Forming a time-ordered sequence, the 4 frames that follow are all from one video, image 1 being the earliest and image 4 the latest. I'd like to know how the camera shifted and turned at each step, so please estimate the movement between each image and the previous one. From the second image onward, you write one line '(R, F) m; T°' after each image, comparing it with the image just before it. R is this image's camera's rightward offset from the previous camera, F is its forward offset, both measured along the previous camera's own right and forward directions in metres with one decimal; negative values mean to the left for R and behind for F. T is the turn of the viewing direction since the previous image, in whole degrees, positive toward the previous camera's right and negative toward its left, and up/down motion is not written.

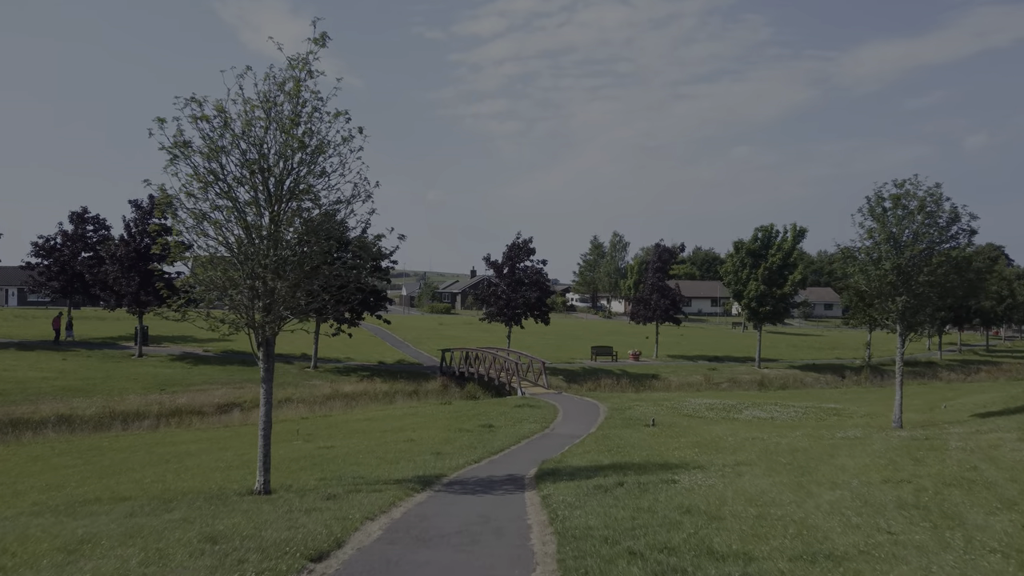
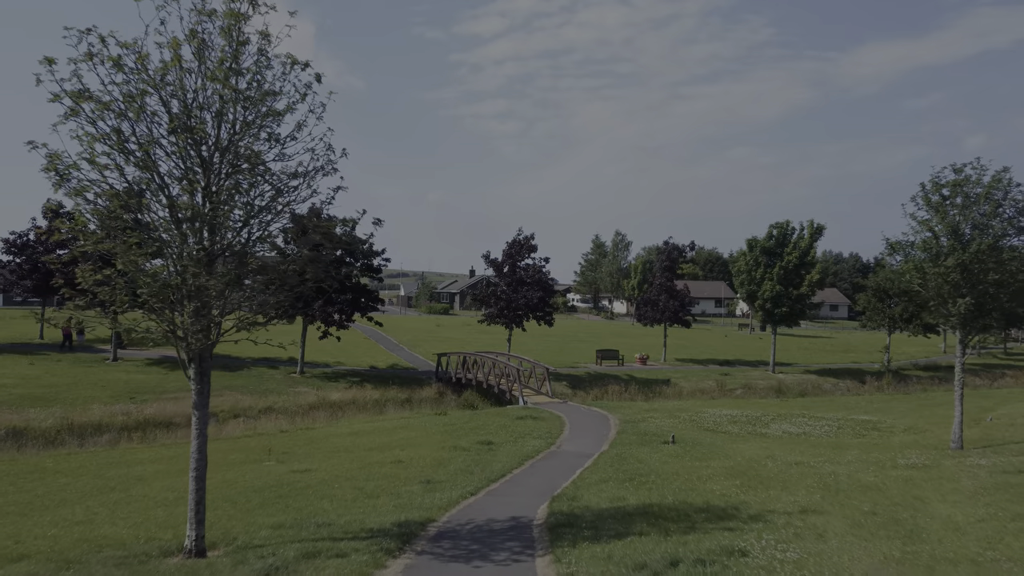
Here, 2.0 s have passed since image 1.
(-0.1, +2.4) m; 0°
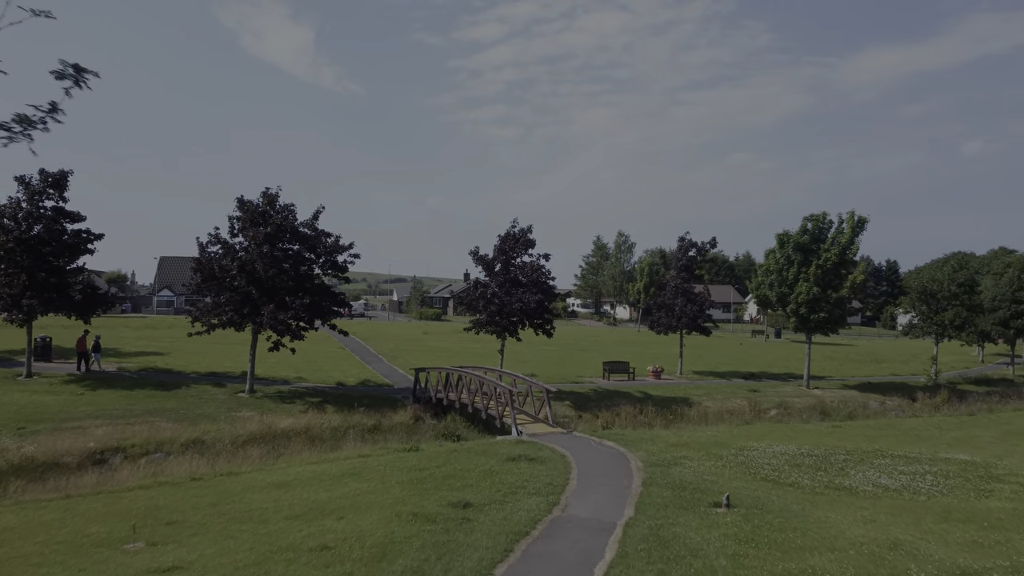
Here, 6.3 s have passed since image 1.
(+0.3, +5.7) m; 0°
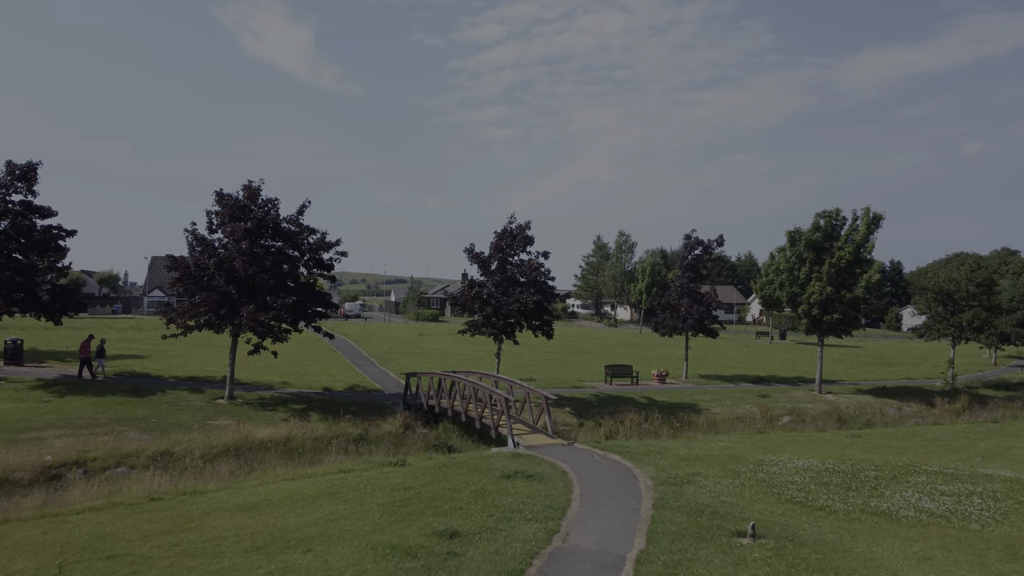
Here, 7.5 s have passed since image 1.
(+0.1, +1.7) m; 0°
